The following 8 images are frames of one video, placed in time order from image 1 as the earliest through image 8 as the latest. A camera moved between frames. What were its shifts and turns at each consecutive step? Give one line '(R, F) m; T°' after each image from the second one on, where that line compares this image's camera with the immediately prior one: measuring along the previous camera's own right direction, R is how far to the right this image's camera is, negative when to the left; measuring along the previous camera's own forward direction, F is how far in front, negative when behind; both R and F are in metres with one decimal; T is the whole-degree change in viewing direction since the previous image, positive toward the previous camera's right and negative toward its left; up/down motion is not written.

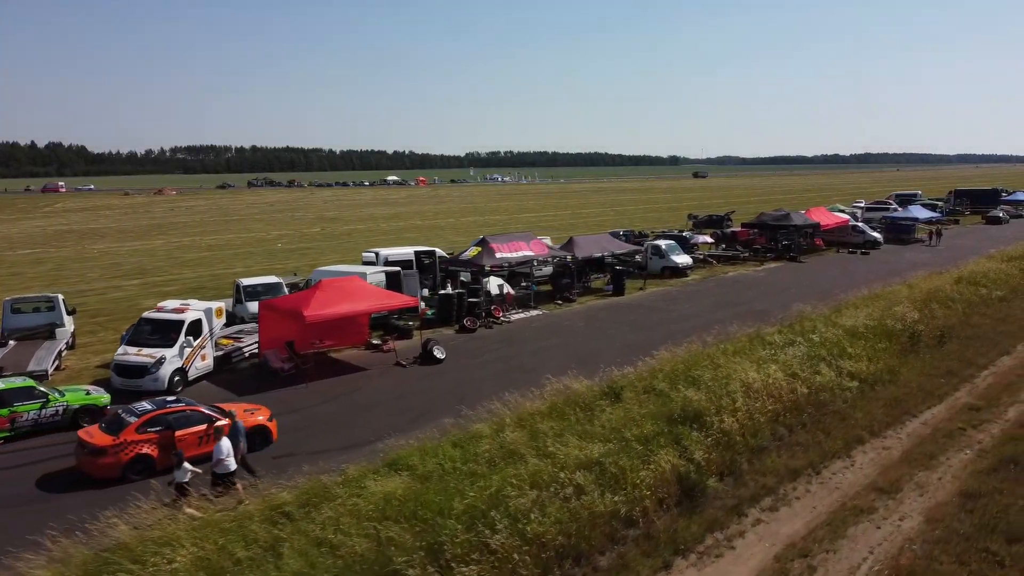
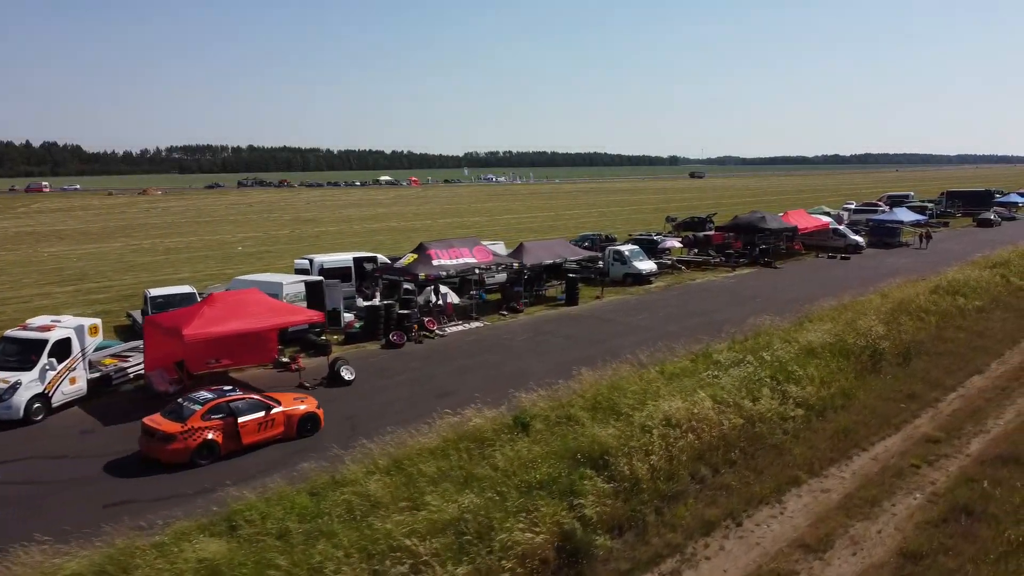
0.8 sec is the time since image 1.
(+1.9, +1.7) m; 0°
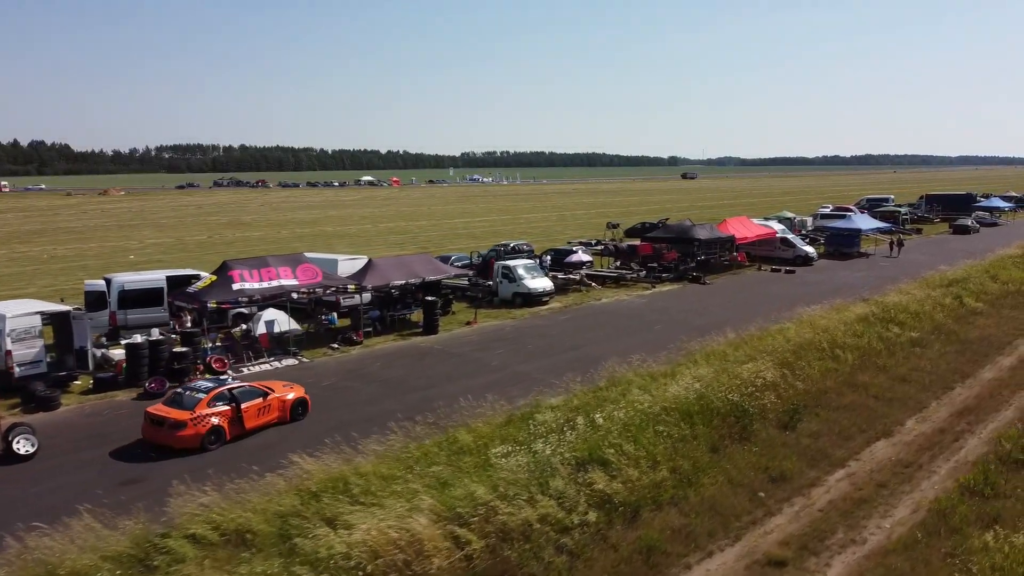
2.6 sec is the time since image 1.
(+4.5, +4.1) m; 0°
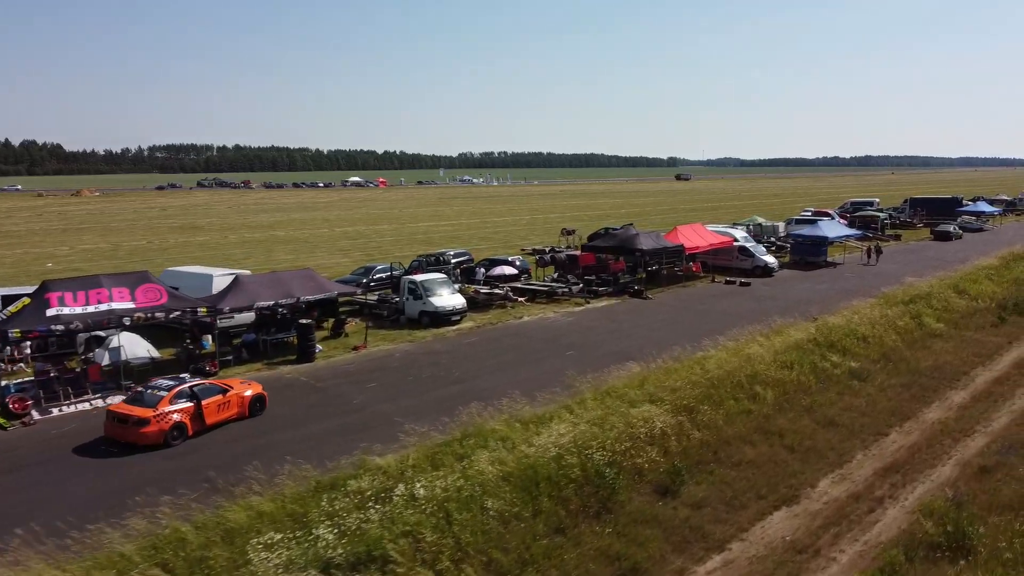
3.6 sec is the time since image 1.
(+2.9, +2.6) m; 0°
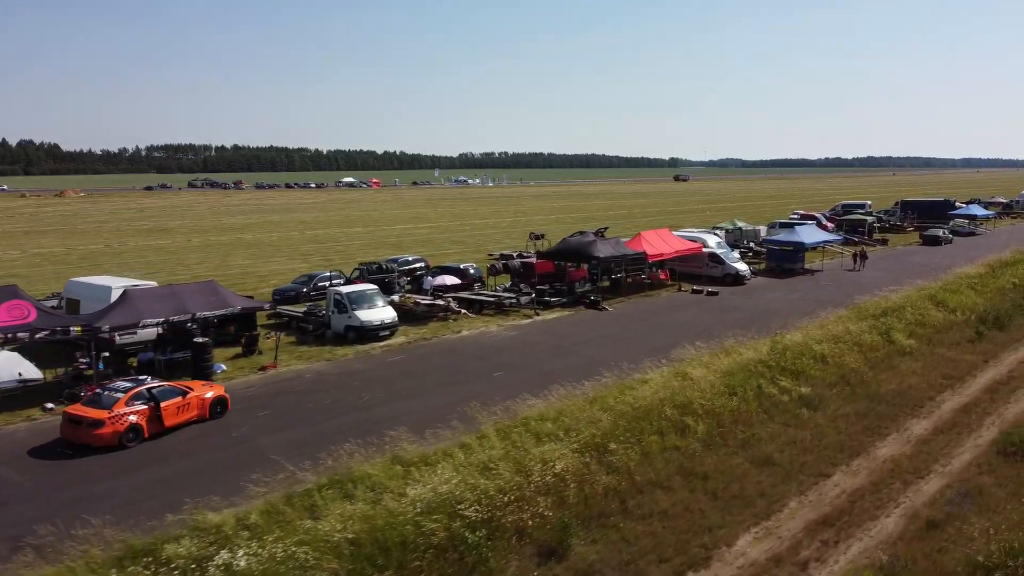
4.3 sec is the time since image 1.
(+1.9, +1.8) m; 0°
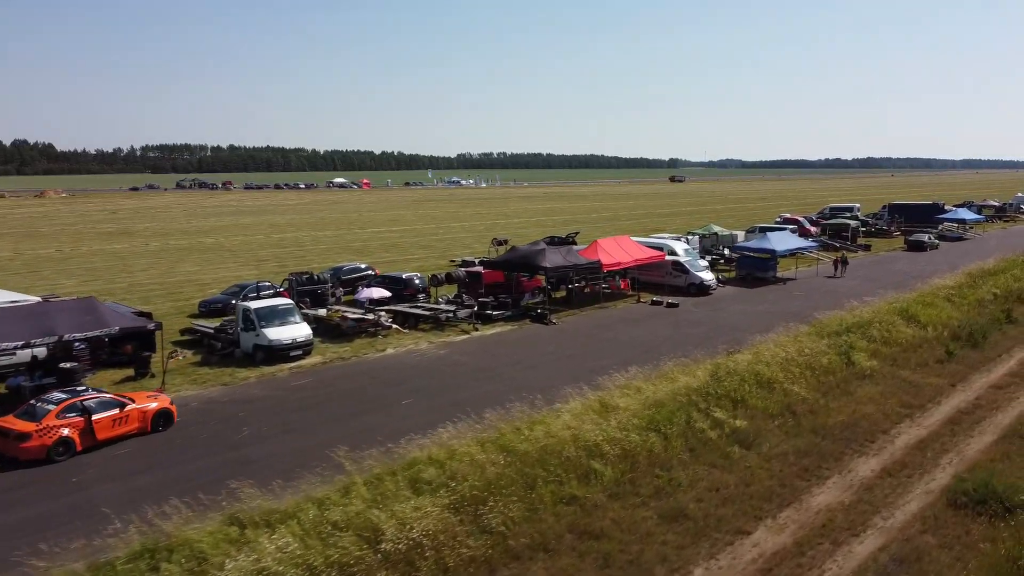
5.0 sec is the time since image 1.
(+2.0, +1.8) m; 0°
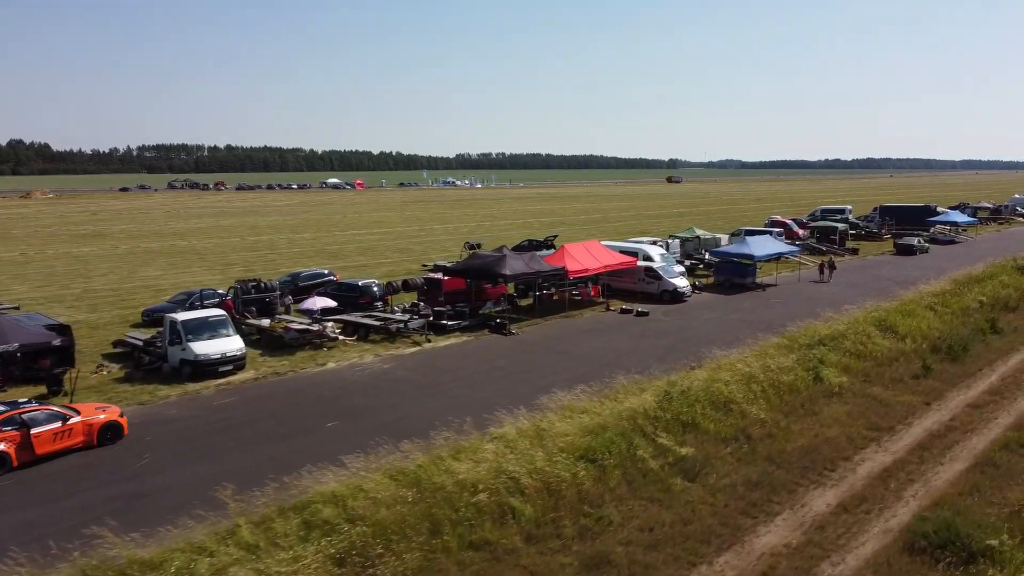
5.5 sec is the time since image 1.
(+1.3, +1.2) m; 0°
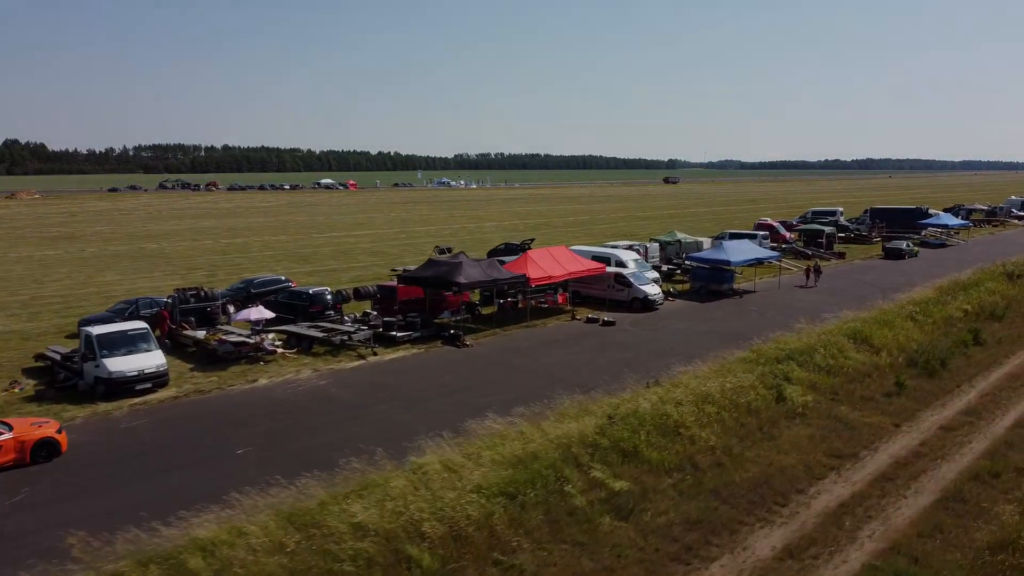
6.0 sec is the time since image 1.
(+1.4, +1.3) m; 0°
